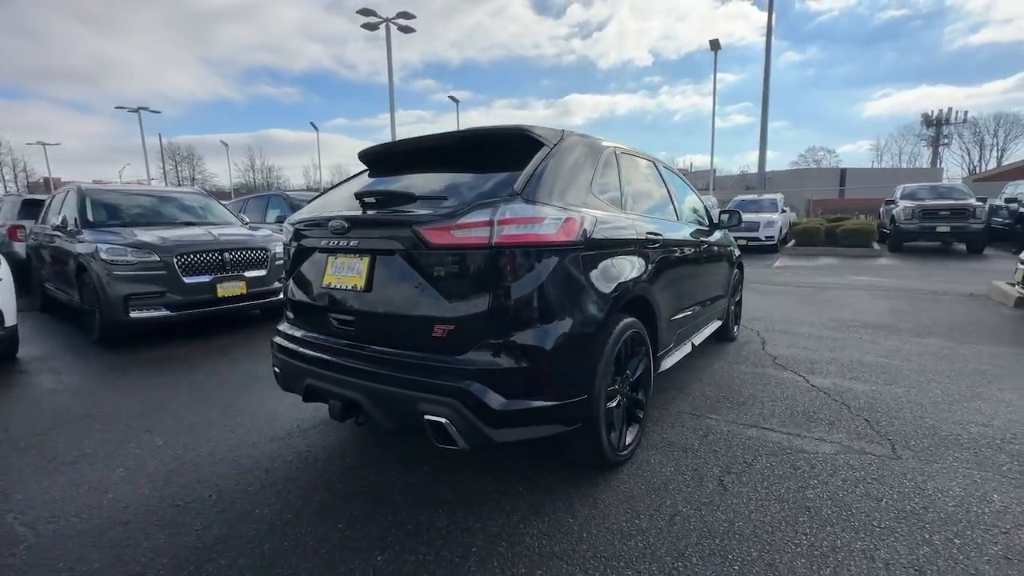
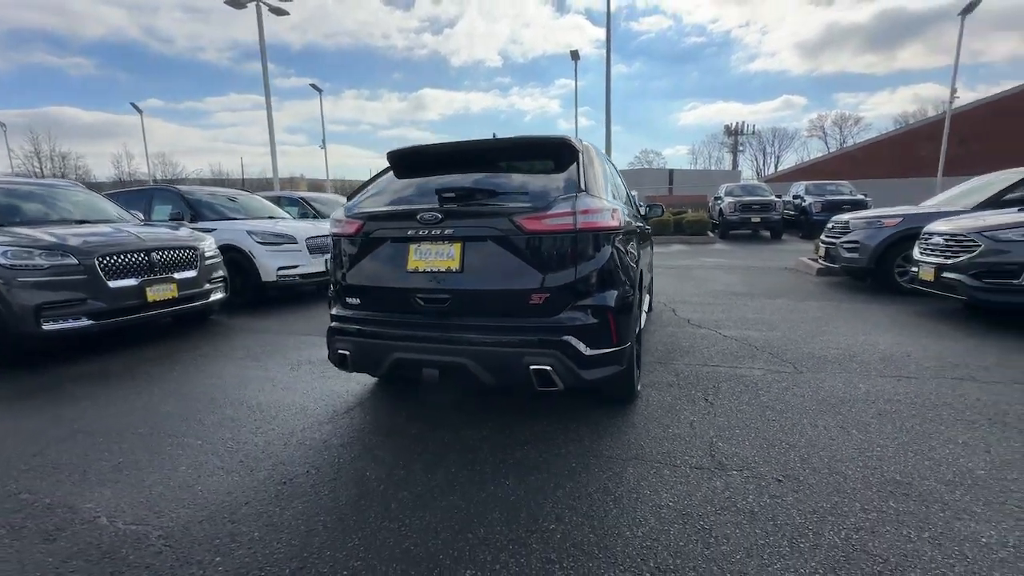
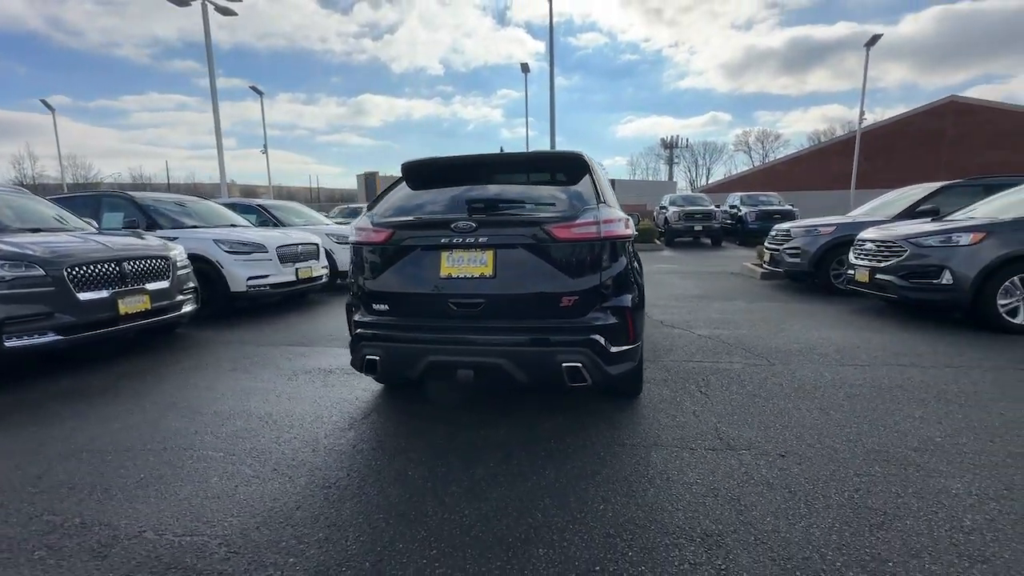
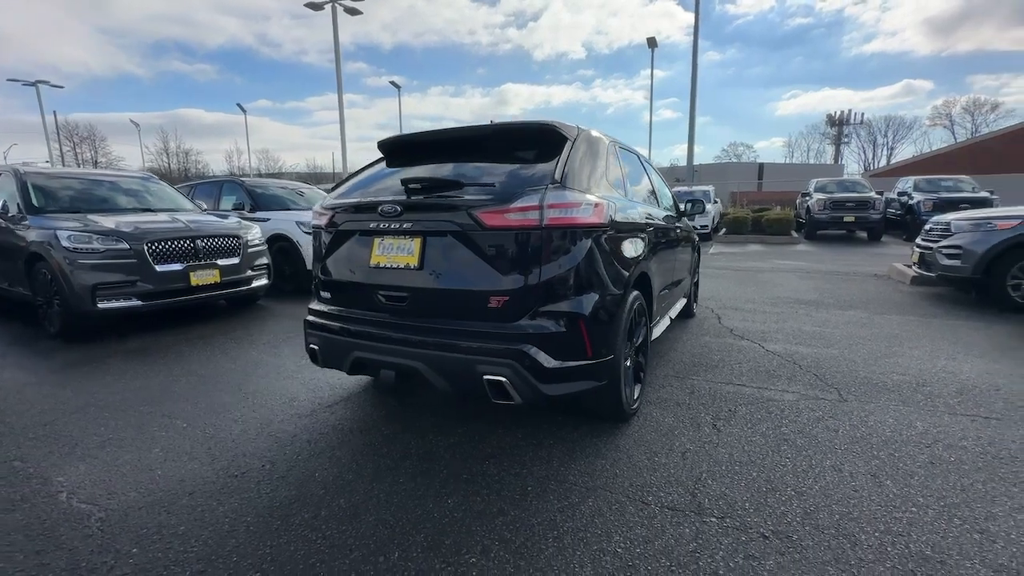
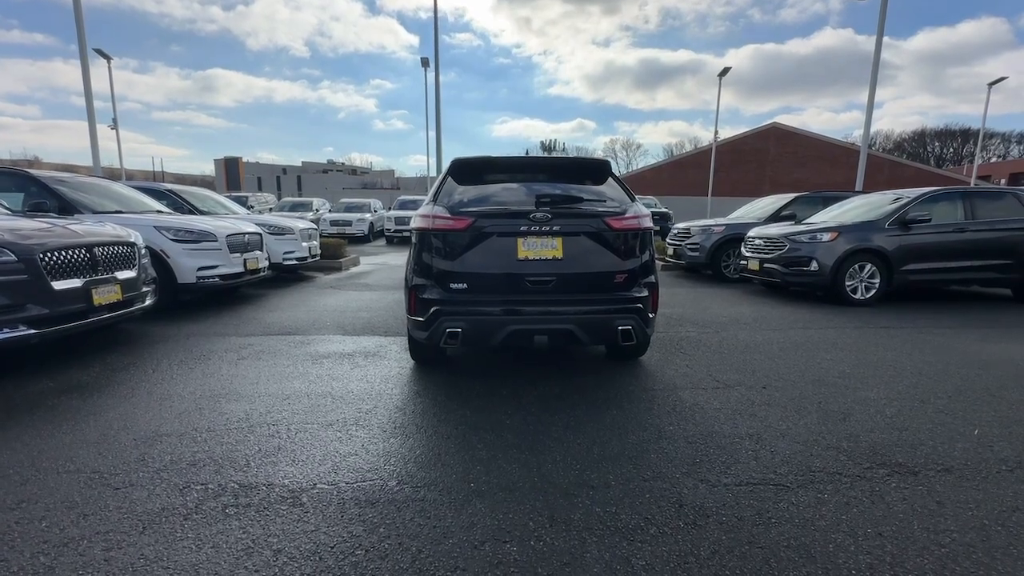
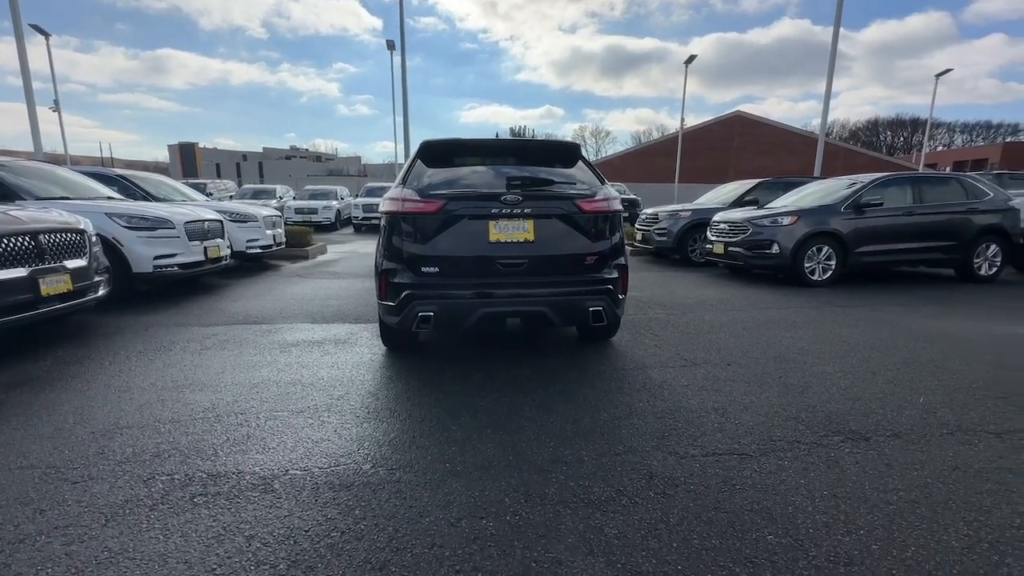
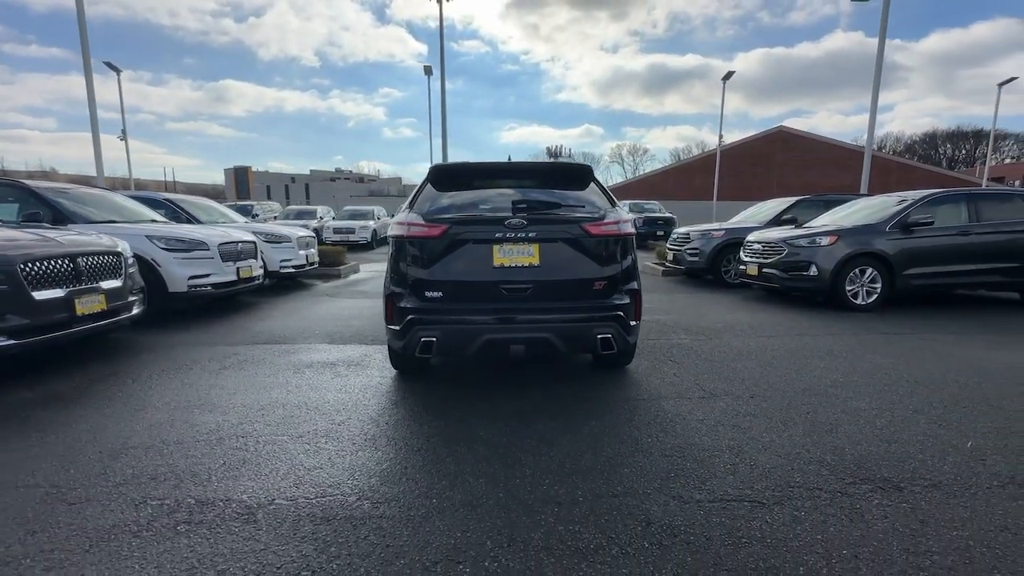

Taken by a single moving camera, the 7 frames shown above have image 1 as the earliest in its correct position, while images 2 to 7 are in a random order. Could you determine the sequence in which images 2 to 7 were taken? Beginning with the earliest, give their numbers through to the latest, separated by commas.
4, 2, 3, 7, 5, 6
